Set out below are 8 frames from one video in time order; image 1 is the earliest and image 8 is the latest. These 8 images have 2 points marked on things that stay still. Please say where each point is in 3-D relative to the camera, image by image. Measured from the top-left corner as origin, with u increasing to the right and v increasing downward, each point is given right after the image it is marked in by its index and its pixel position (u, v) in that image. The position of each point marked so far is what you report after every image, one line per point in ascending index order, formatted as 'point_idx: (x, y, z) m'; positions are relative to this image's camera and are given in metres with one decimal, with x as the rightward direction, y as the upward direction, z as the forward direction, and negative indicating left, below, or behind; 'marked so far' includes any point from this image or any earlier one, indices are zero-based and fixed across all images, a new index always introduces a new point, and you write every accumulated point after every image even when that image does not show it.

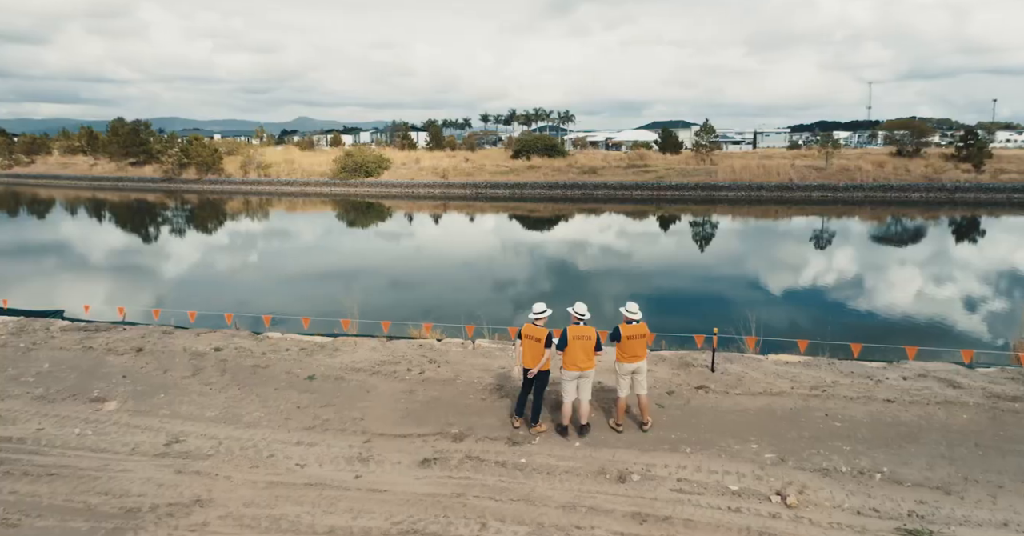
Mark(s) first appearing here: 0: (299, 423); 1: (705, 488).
0: (-2.5, -1.8, +6.7) m
1: (+1.4, -1.6, +4.2) m
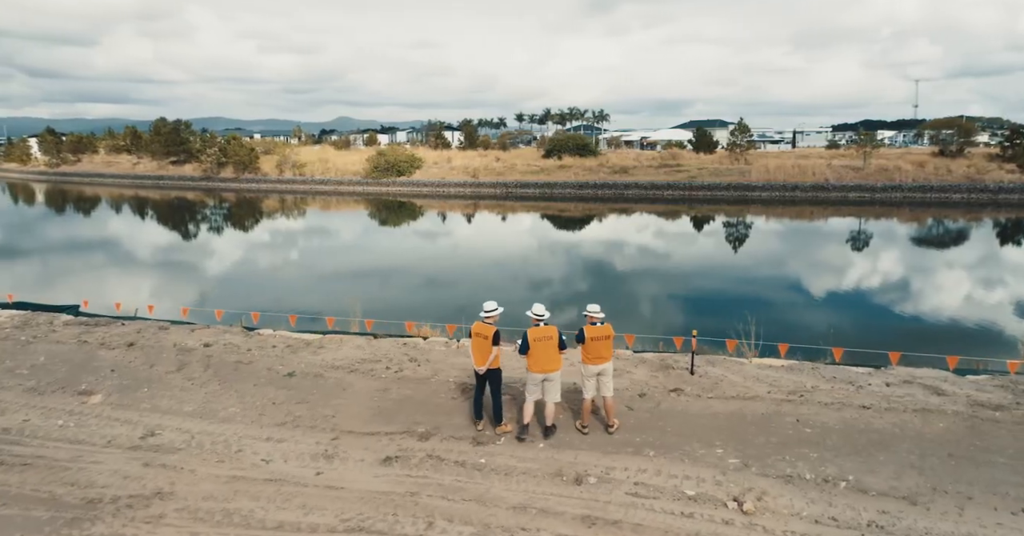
0: (-2.8, -1.8, +6.7) m
1: (+1.1, -1.6, +4.1) m
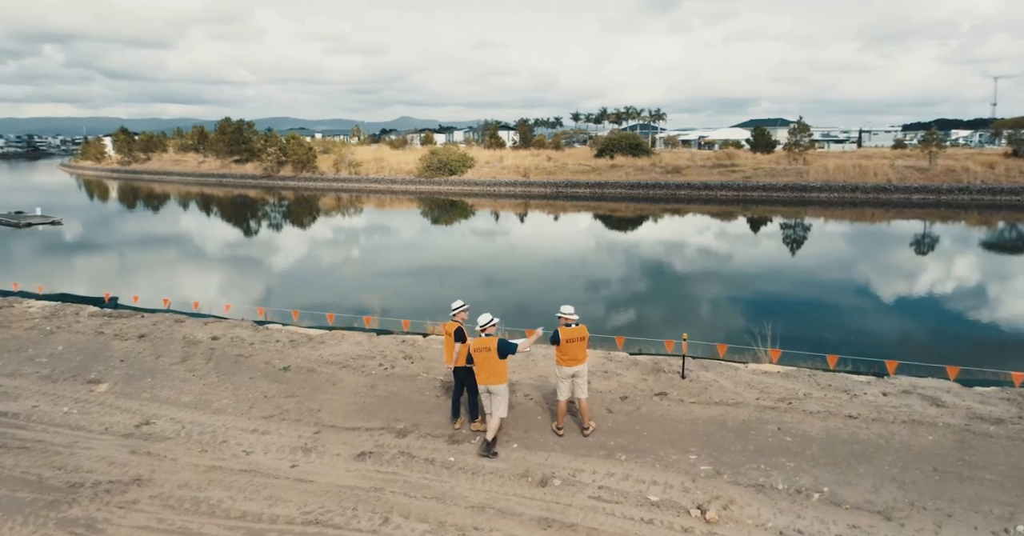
0: (-3.0, -1.7, +6.7) m
1: (+0.8, -1.6, +4.0) m
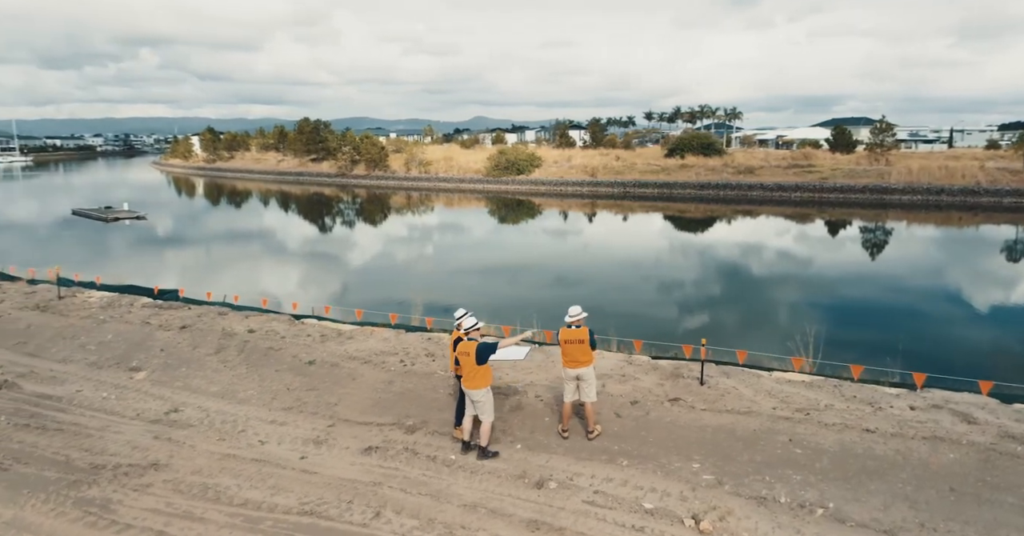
0: (-2.8, -1.7, +6.9) m
1: (+0.7, -1.6, +3.9) m
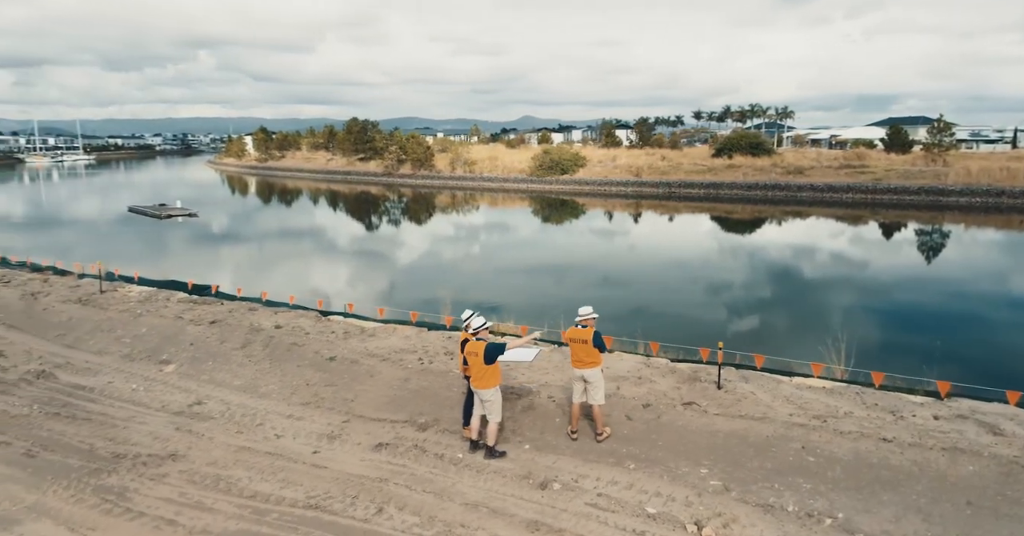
0: (-2.7, -1.6, +7.1) m
1: (+0.8, -1.6, +3.9) m
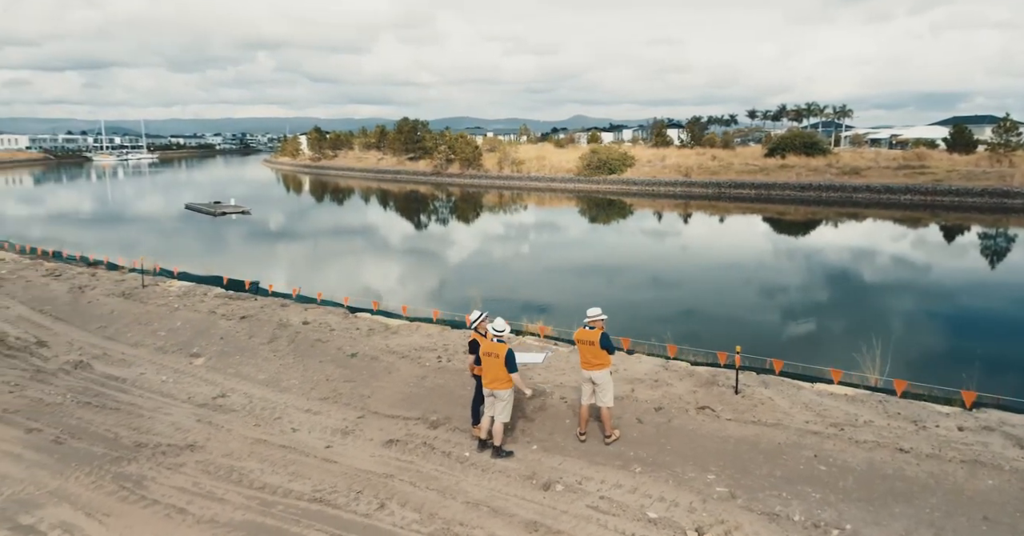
0: (-2.5, -1.6, +7.2) m
1: (+0.8, -1.6, +3.8) m
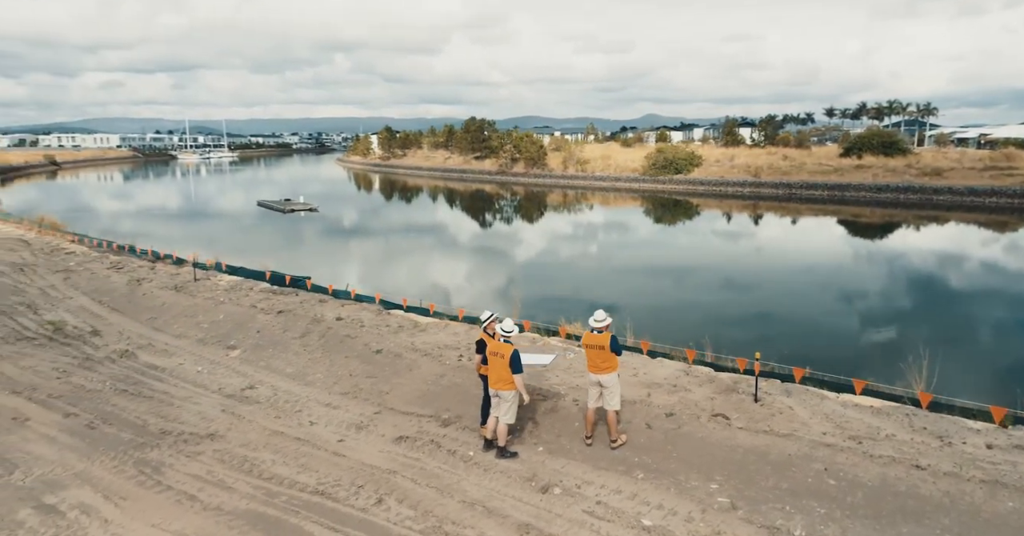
0: (-2.3, -1.6, +7.4) m
1: (+0.7, -1.7, +3.8) m
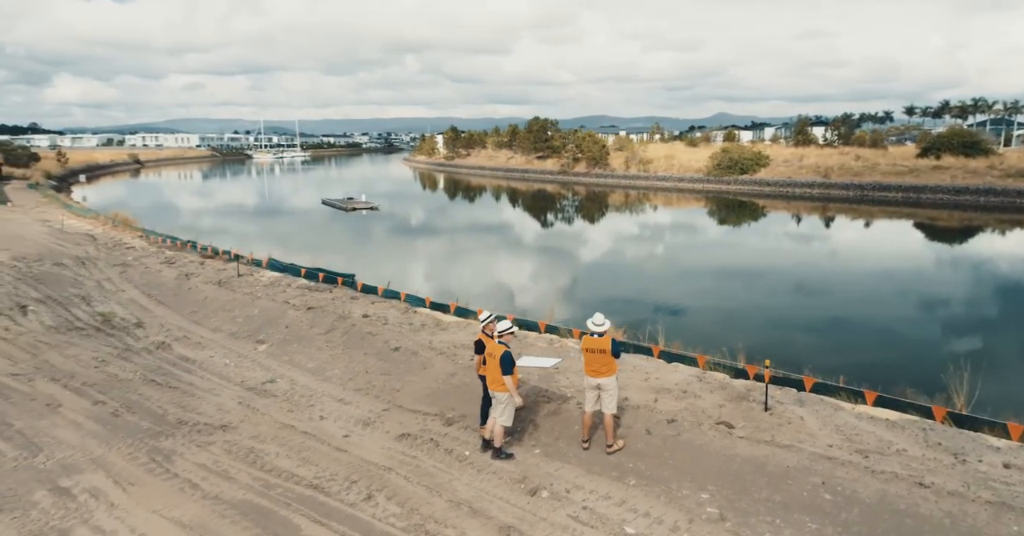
0: (-2.1, -1.6, +7.6) m
1: (+0.6, -1.7, +3.8) m
